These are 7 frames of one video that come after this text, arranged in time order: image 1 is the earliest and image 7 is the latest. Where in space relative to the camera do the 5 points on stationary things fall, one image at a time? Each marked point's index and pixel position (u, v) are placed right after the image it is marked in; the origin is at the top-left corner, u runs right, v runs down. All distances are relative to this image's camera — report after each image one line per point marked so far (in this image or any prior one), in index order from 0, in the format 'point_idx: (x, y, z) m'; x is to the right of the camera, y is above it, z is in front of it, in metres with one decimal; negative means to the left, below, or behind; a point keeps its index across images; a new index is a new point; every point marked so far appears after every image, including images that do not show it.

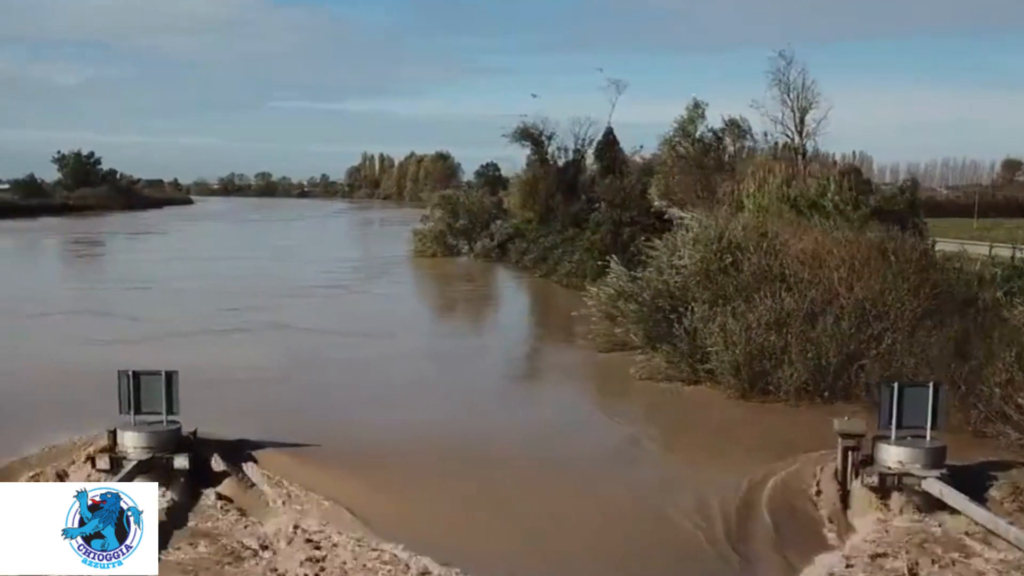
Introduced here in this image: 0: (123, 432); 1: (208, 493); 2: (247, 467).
0: (-3.4, -1.3, +9.8) m
1: (-2.7, -1.8, +9.8) m
2: (-2.4, -1.6, +10.2) m
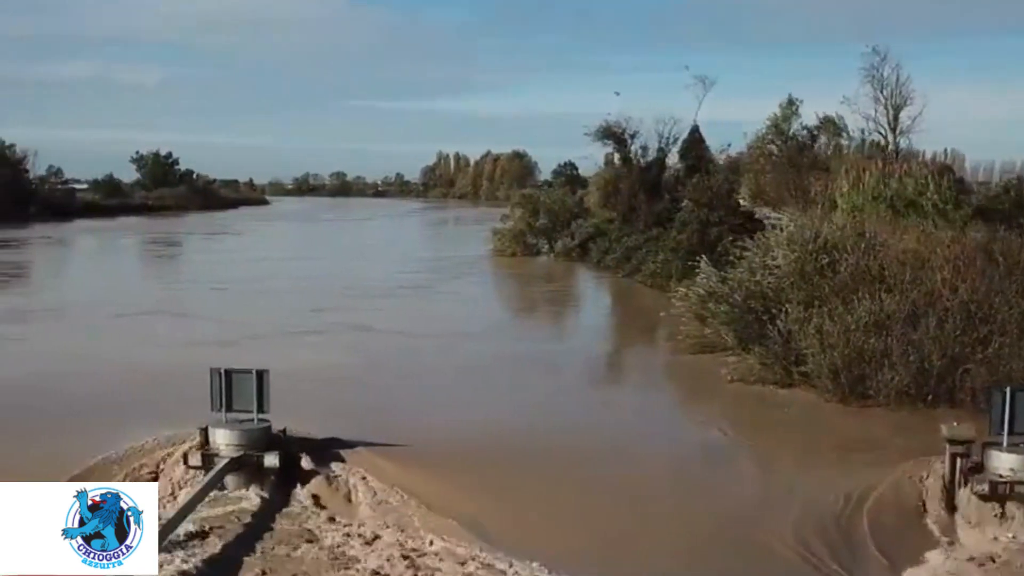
0: (-2.6, -1.2, +9.8) m
1: (-1.9, -1.8, +9.7) m
2: (-1.6, -1.6, +10.1) m
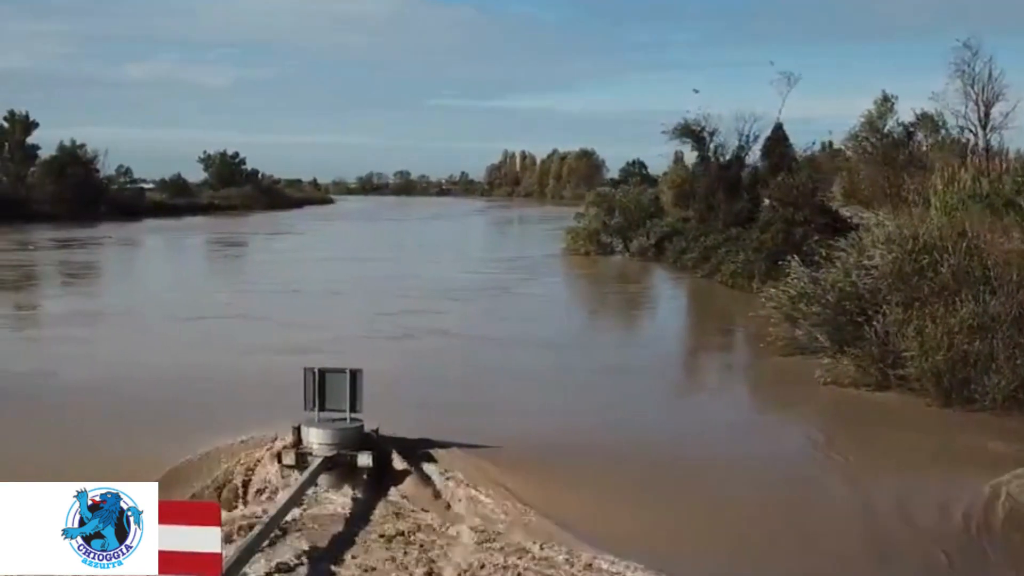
0: (-1.8, -1.2, +9.7) m
1: (-1.0, -1.8, +9.6) m
2: (-0.8, -1.6, +10.0) m
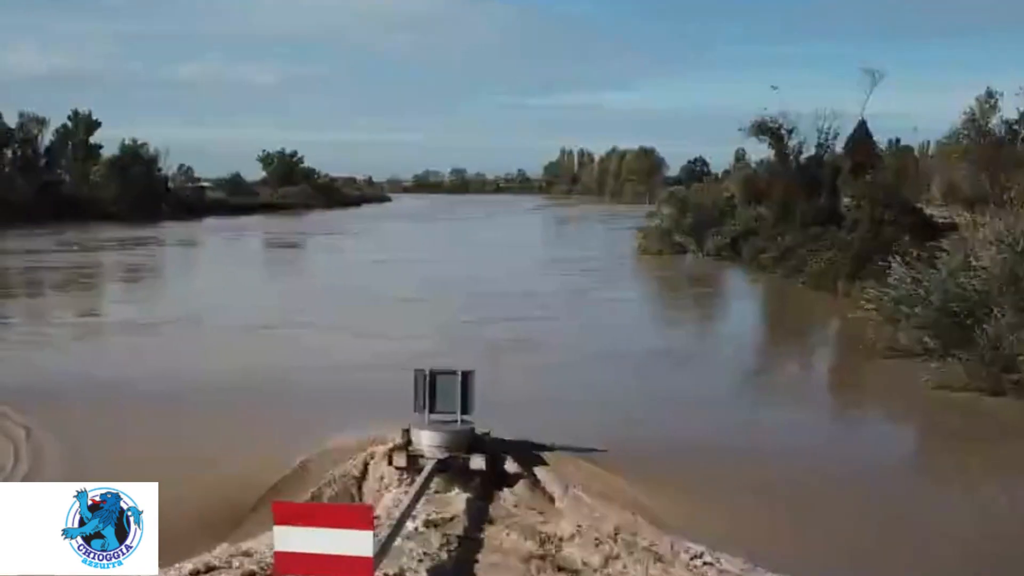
0: (-0.8, -1.2, +9.7) m
1: (-0.1, -1.8, +9.6) m
2: (+0.2, -1.6, +9.9) m
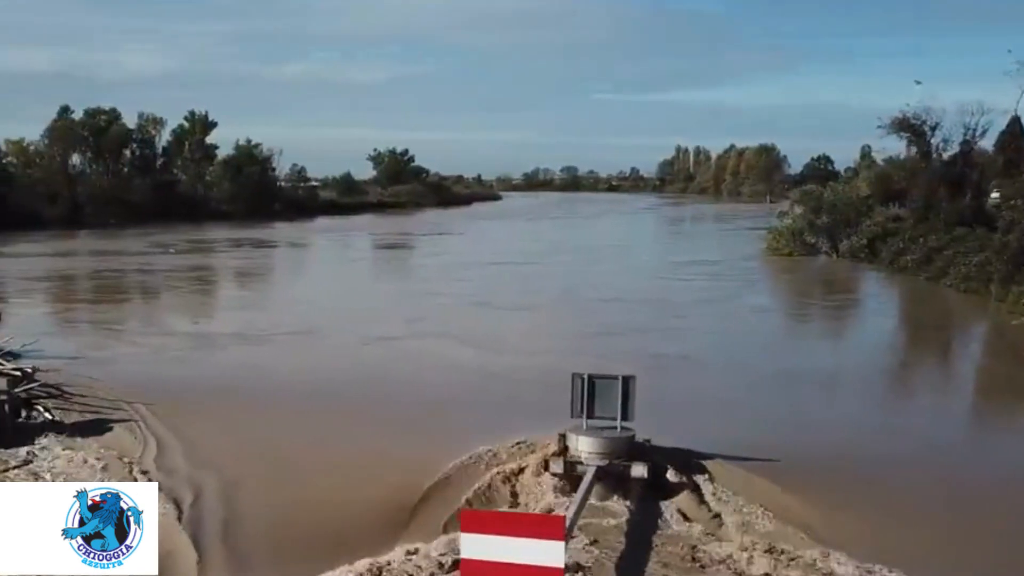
0: (+0.5, -1.3, +9.4) m
1: (+1.3, -1.8, +9.3) m
2: (+1.6, -1.6, +9.6) m
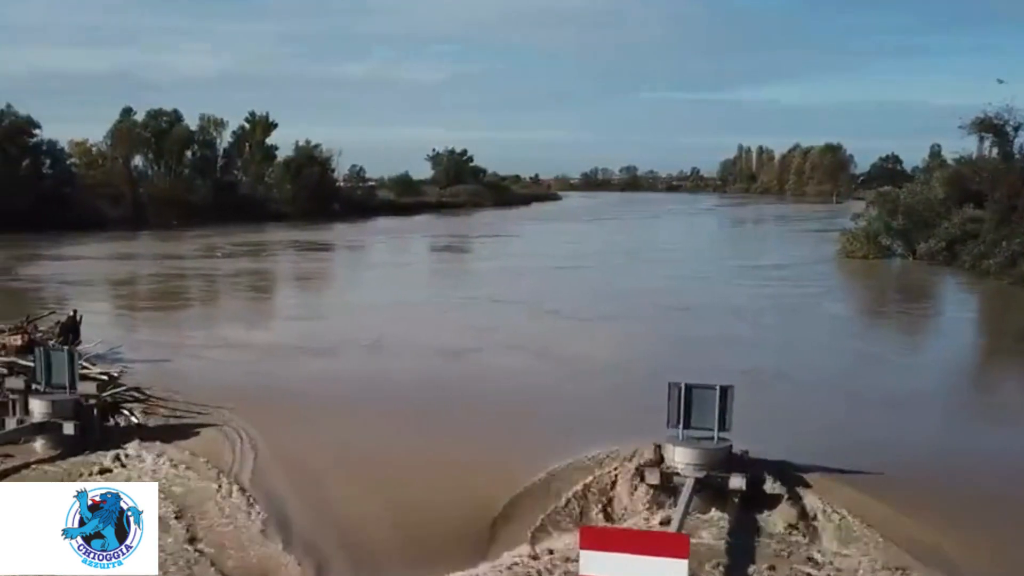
0: (+1.3, -1.3, +9.2) m
1: (+2.1, -1.9, +9.1) m
2: (+2.4, -1.7, +9.4) m
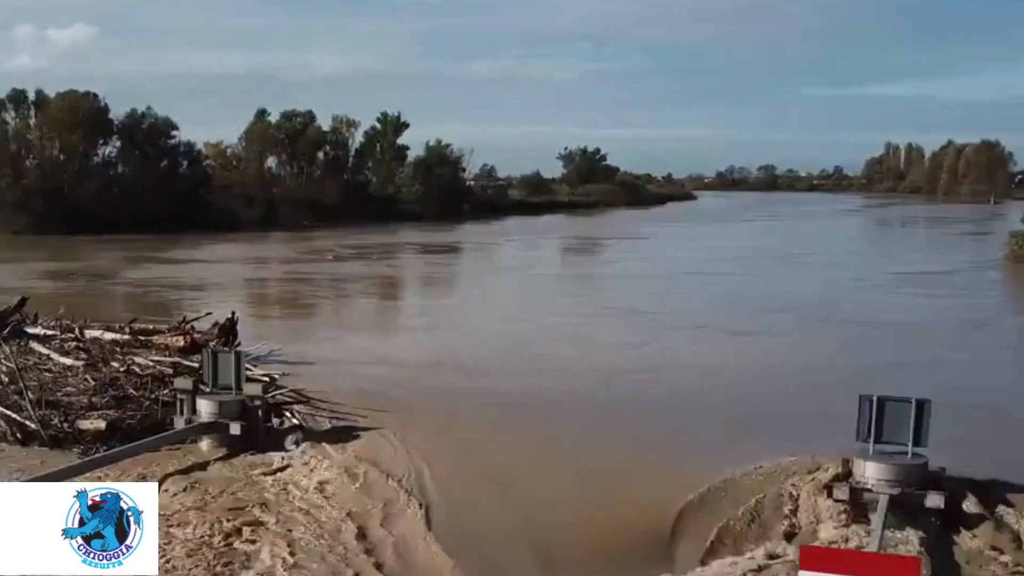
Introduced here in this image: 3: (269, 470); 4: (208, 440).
0: (+2.8, -1.4, +8.7) m
1: (+3.5, -1.9, +8.5) m
2: (+3.8, -1.8, +8.8) m
3: (-2.2, -1.6, +9.9) m
4: (-2.8, -1.4, +10.3) m
